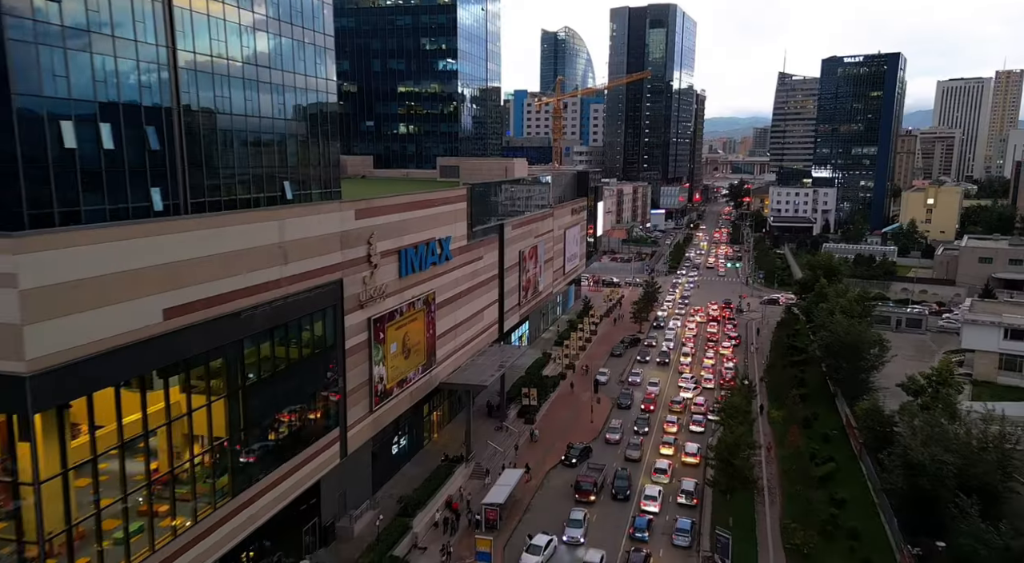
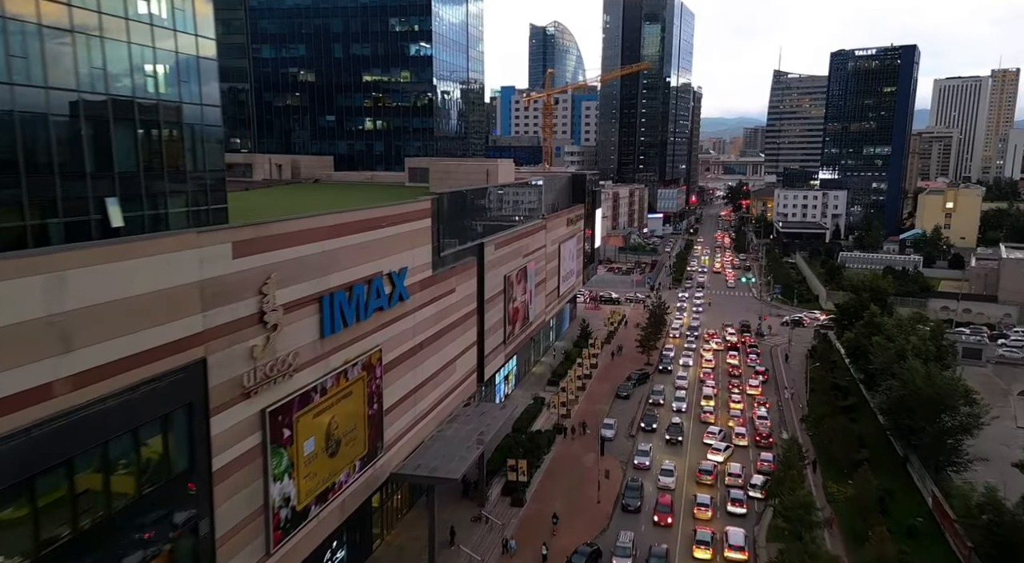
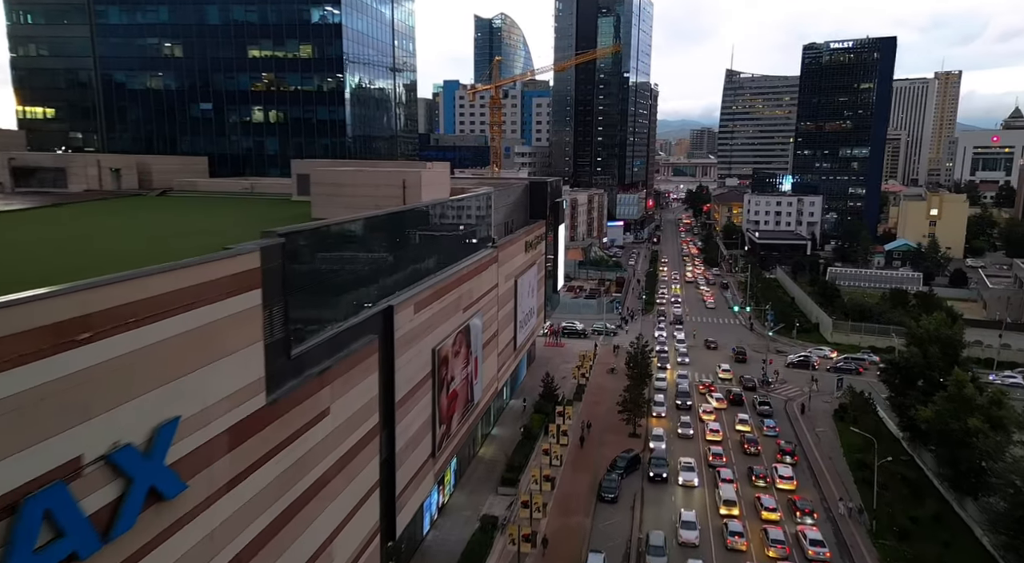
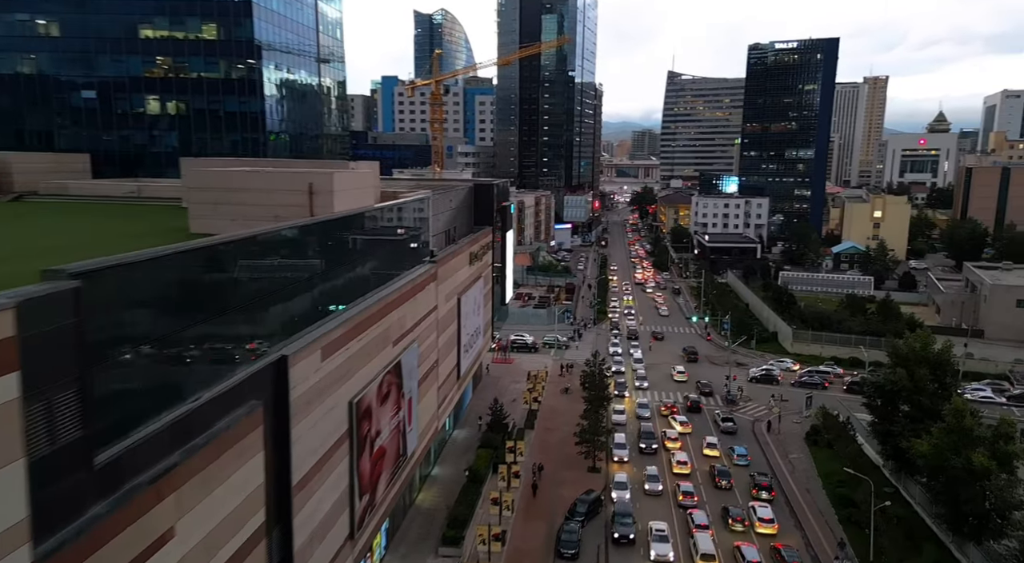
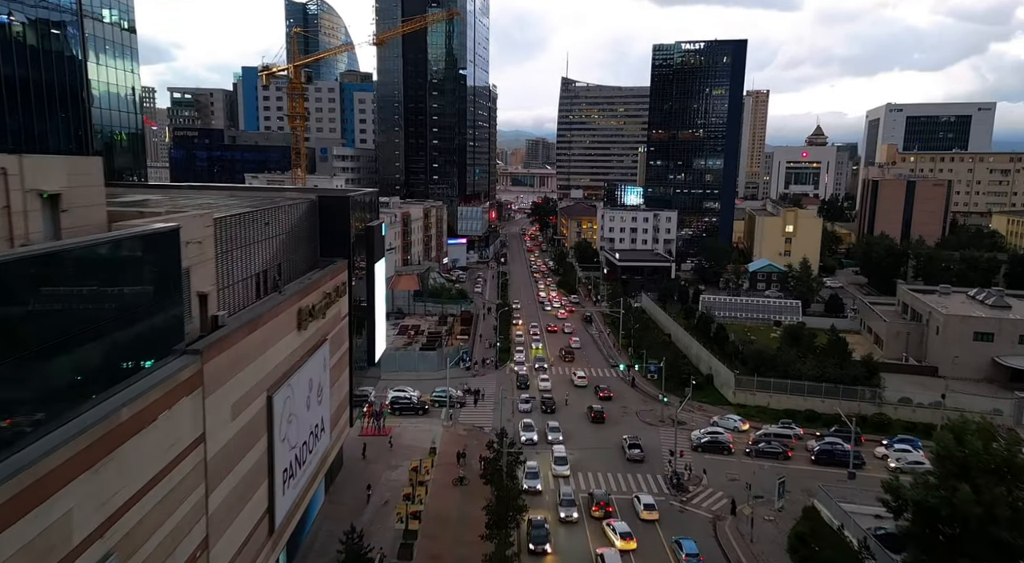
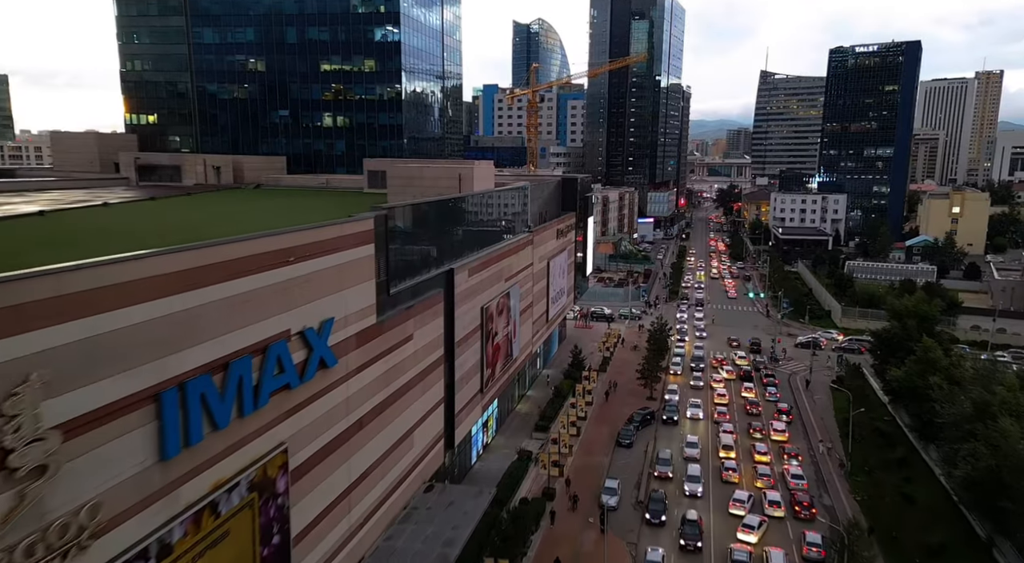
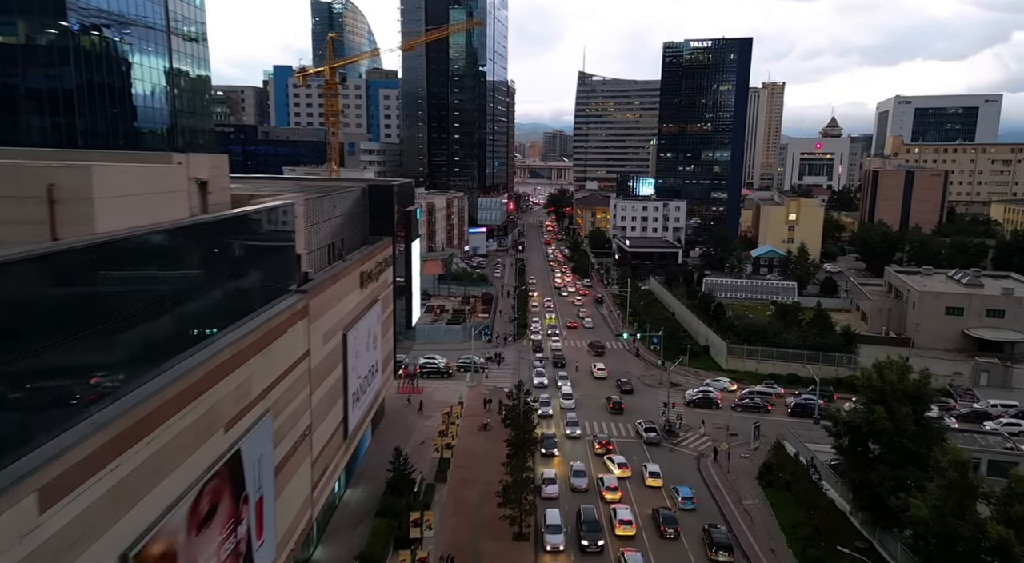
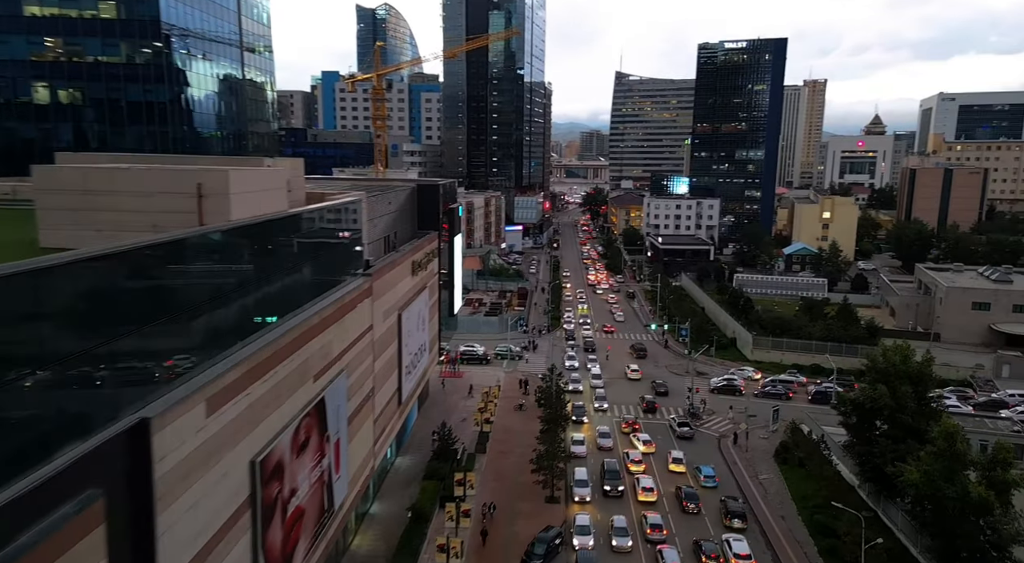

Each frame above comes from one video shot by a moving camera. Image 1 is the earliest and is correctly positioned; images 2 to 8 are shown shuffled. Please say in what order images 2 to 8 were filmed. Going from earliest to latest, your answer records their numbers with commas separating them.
2, 6, 3, 4, 8, 7, 5
